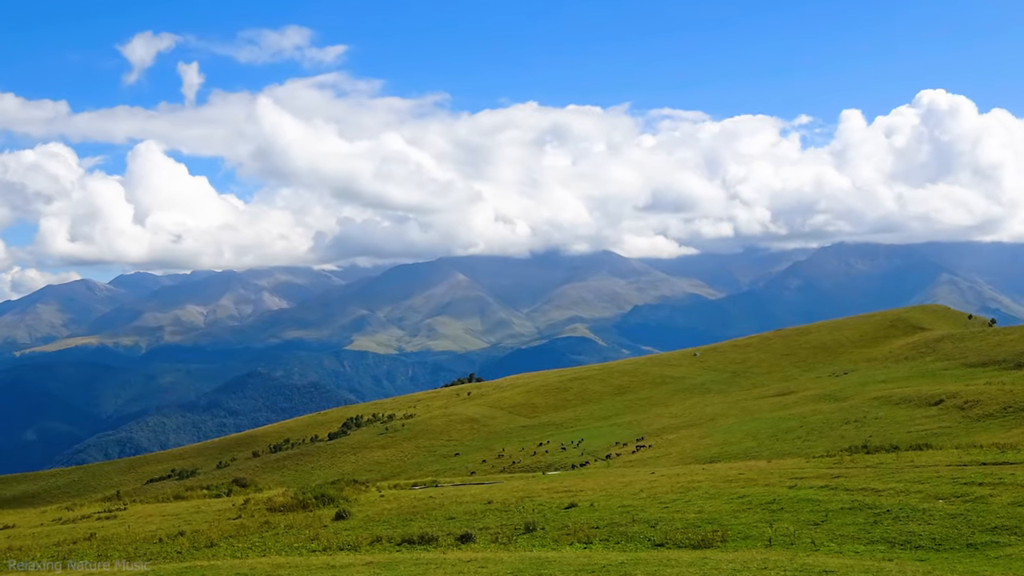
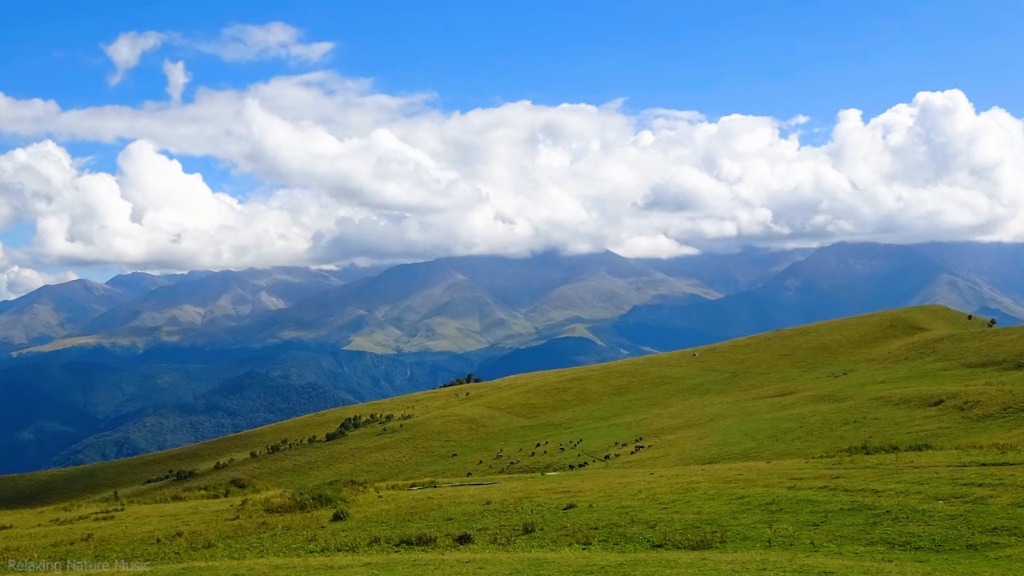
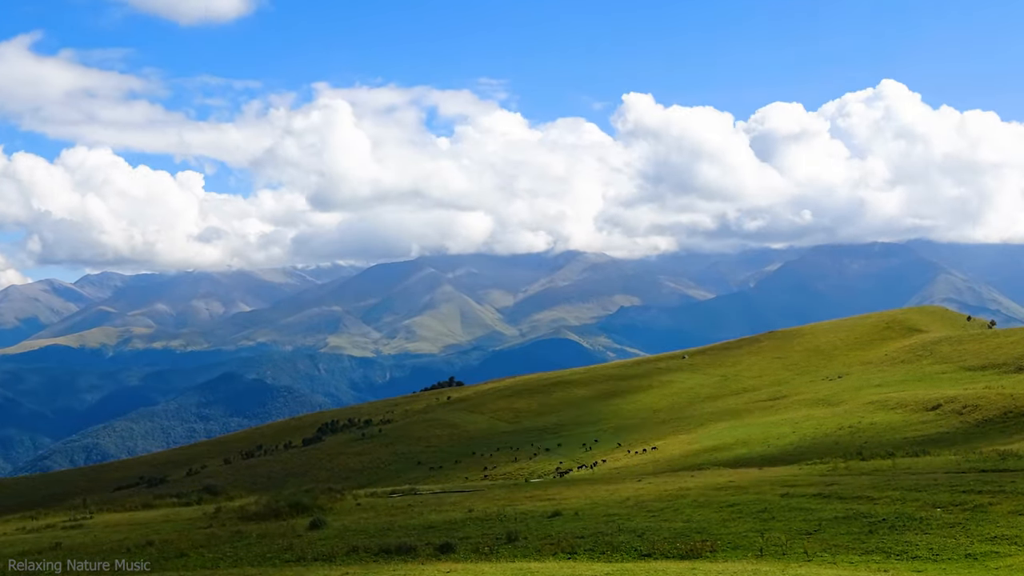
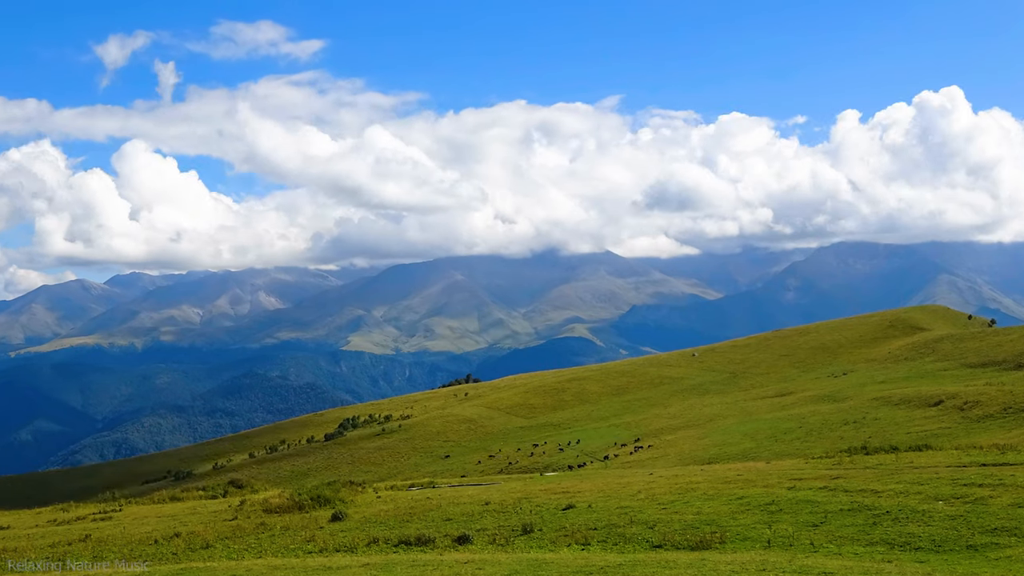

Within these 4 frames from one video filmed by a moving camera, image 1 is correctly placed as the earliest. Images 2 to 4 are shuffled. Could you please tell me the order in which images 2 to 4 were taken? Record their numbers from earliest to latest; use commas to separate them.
2, 4, 3
